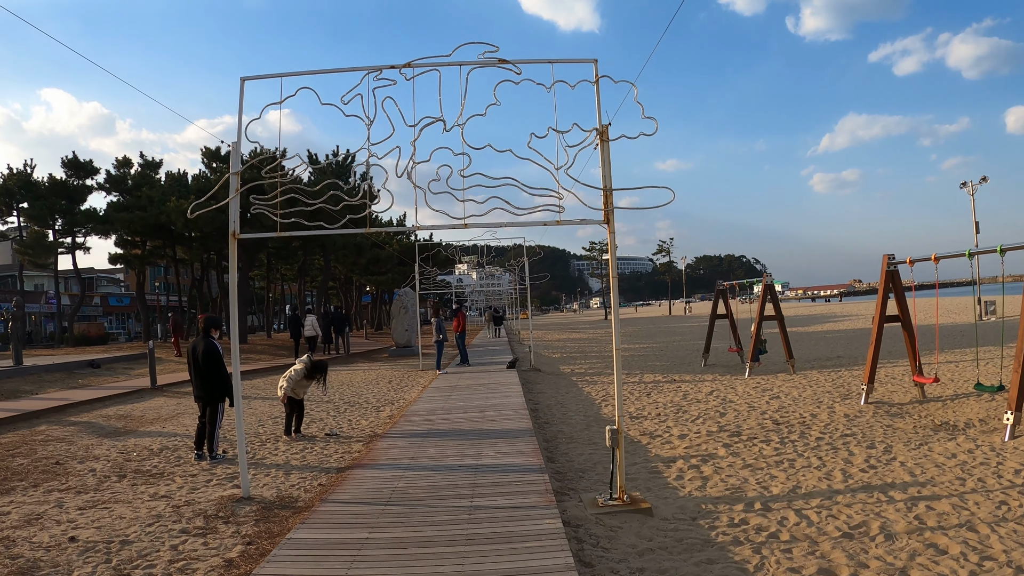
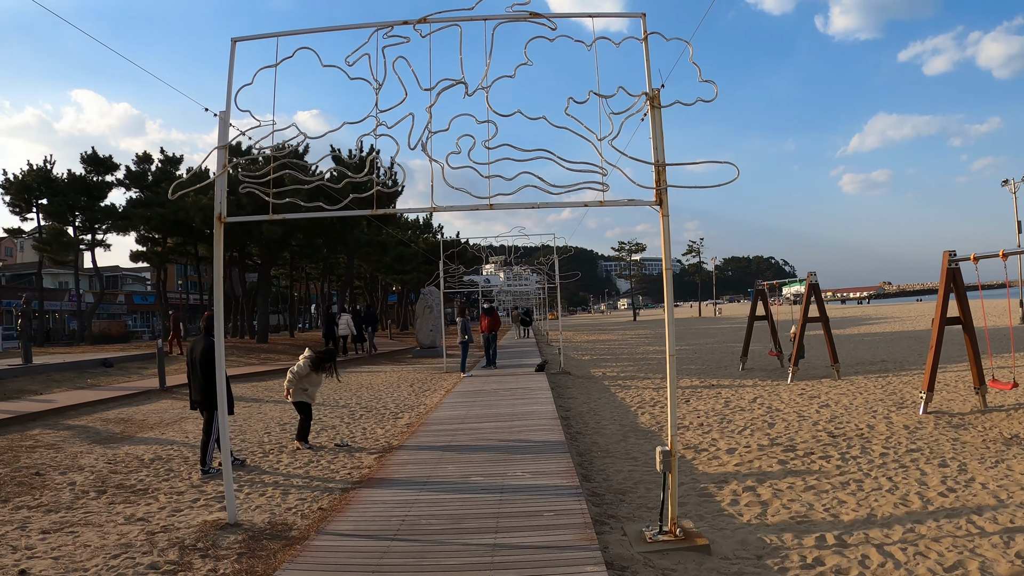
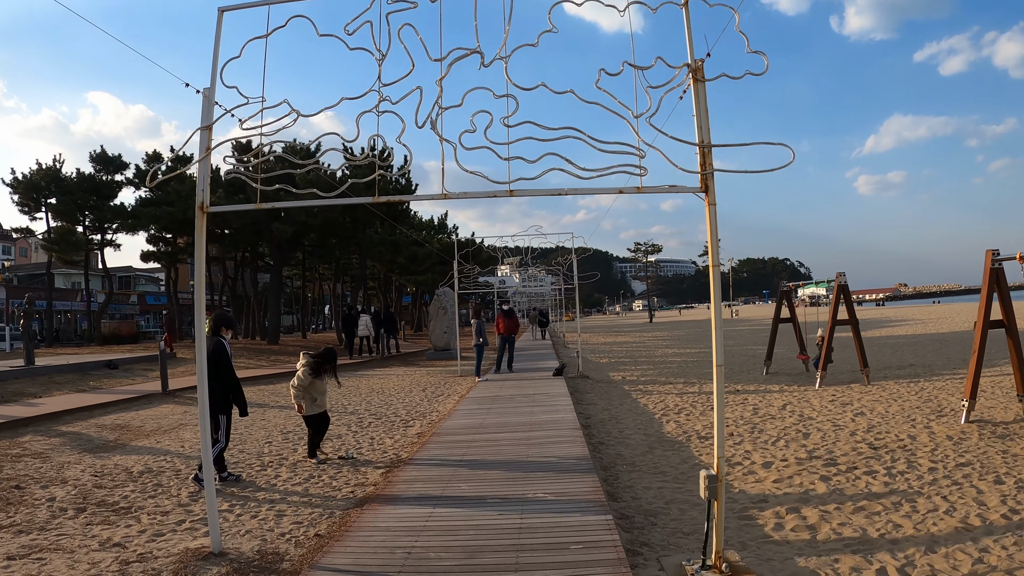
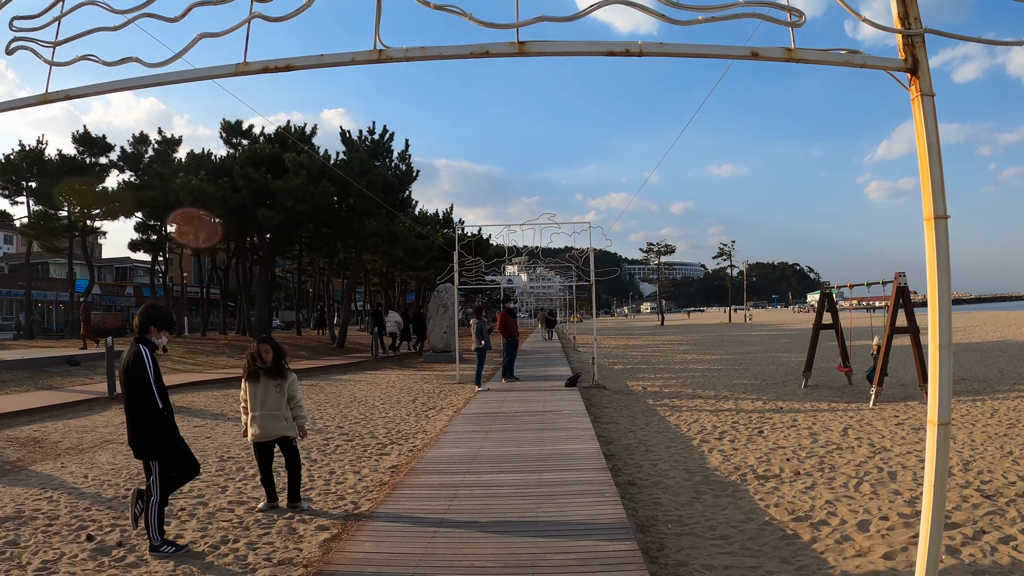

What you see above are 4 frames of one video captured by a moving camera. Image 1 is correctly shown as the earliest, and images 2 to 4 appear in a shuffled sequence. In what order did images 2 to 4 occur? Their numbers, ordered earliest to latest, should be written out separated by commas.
2, 3, 4
